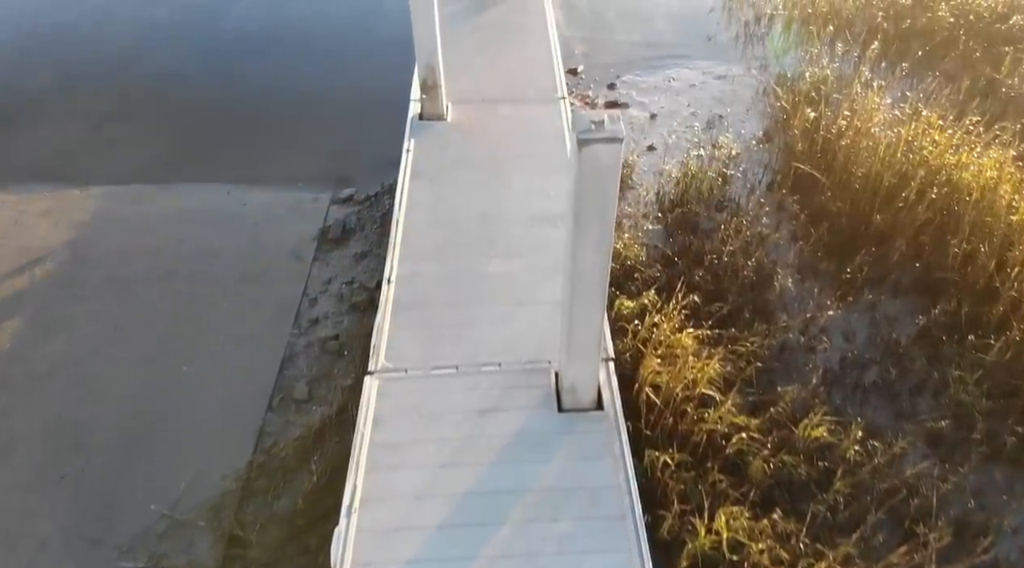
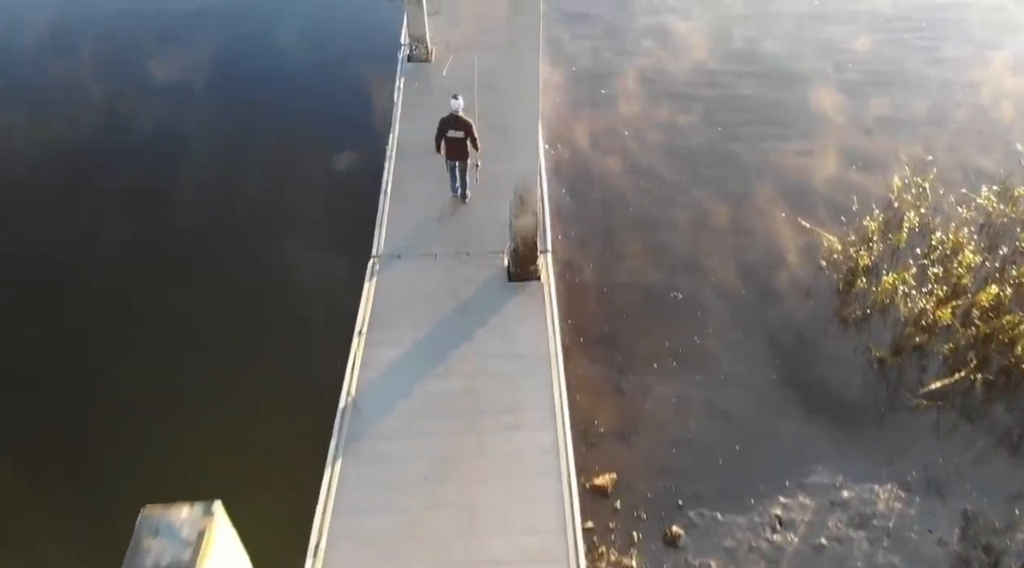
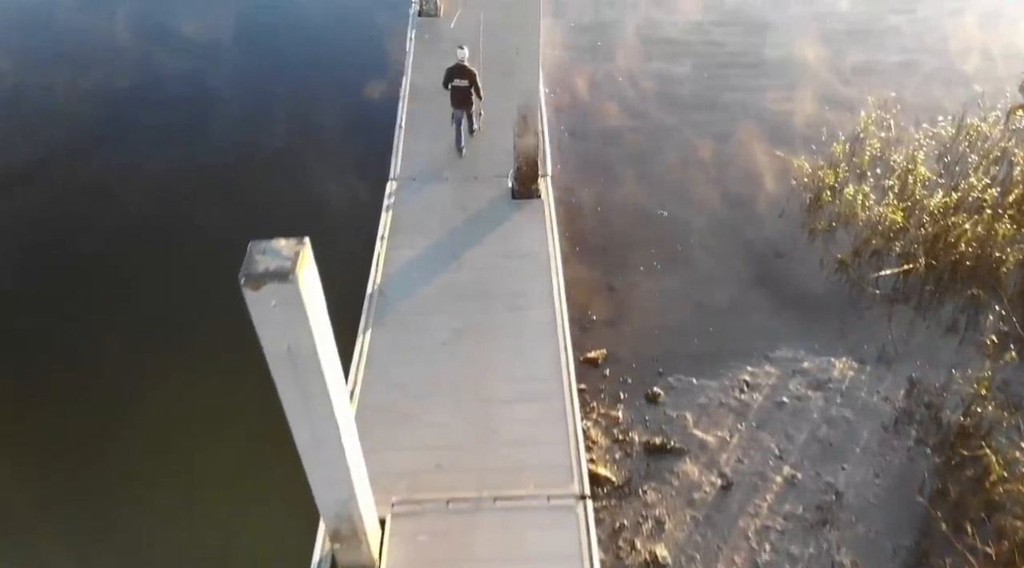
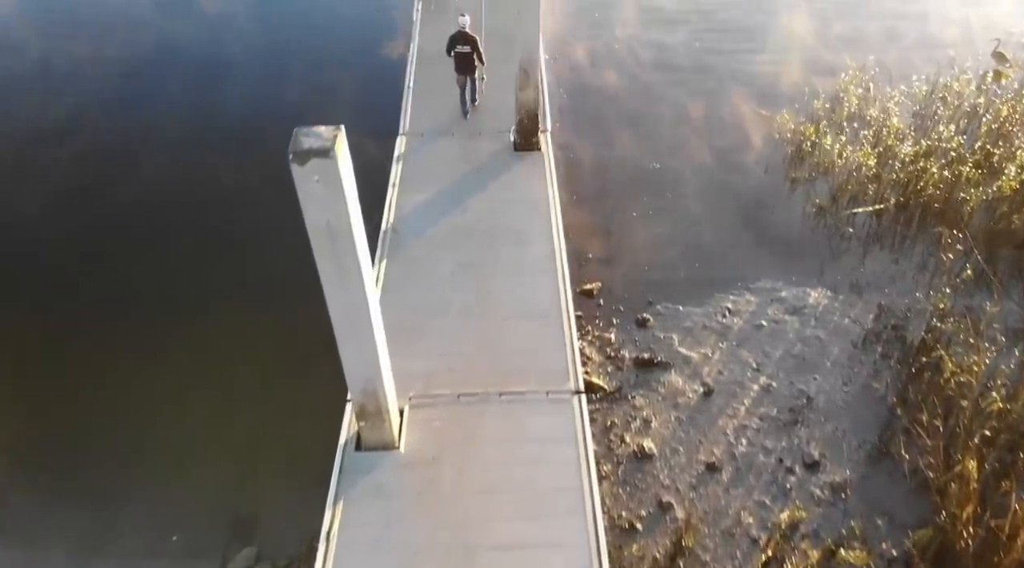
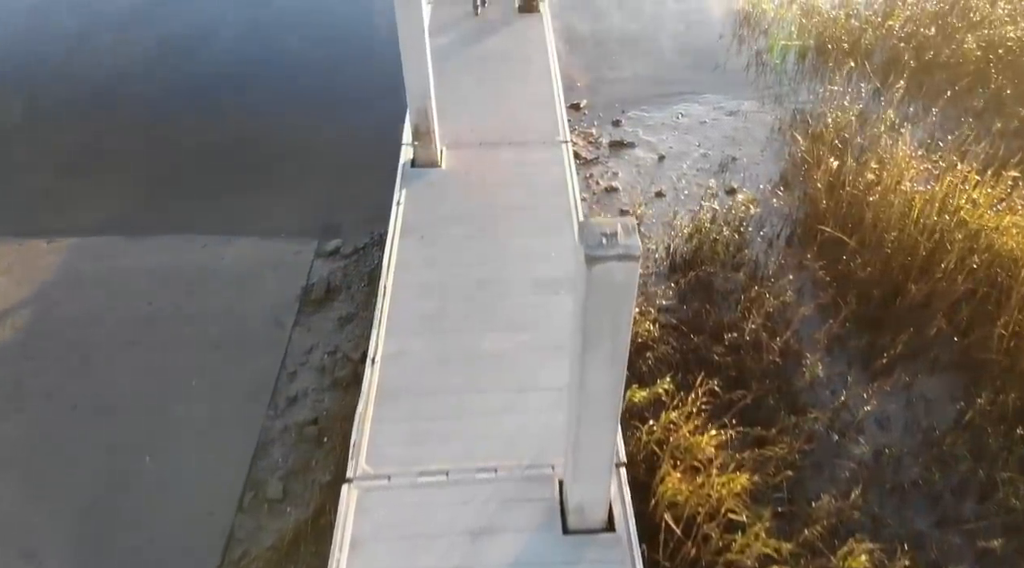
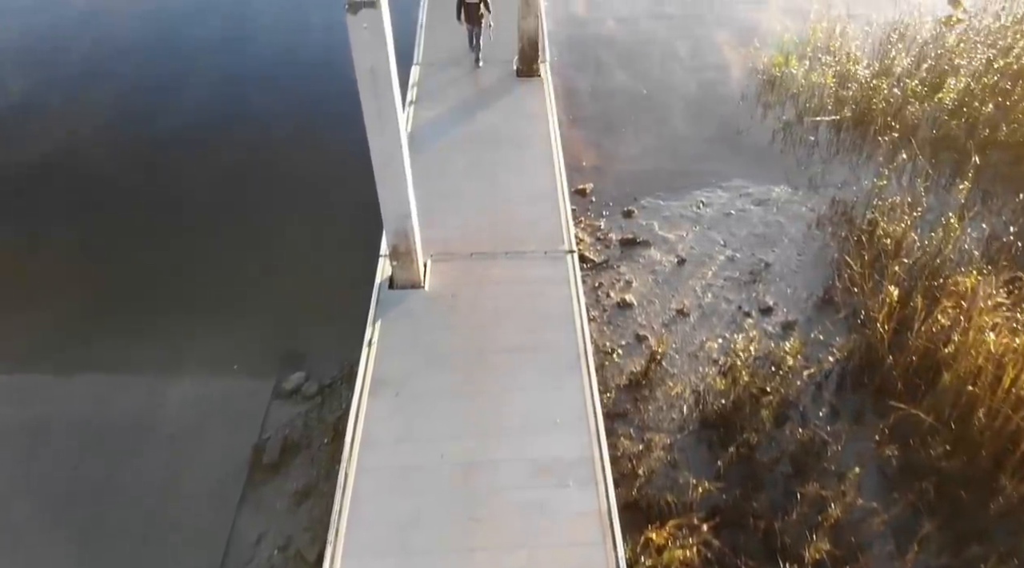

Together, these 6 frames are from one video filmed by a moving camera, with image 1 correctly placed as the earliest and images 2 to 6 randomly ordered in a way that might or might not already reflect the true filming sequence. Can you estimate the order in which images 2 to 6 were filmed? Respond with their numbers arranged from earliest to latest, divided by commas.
5, 6, 4, 3, 2
